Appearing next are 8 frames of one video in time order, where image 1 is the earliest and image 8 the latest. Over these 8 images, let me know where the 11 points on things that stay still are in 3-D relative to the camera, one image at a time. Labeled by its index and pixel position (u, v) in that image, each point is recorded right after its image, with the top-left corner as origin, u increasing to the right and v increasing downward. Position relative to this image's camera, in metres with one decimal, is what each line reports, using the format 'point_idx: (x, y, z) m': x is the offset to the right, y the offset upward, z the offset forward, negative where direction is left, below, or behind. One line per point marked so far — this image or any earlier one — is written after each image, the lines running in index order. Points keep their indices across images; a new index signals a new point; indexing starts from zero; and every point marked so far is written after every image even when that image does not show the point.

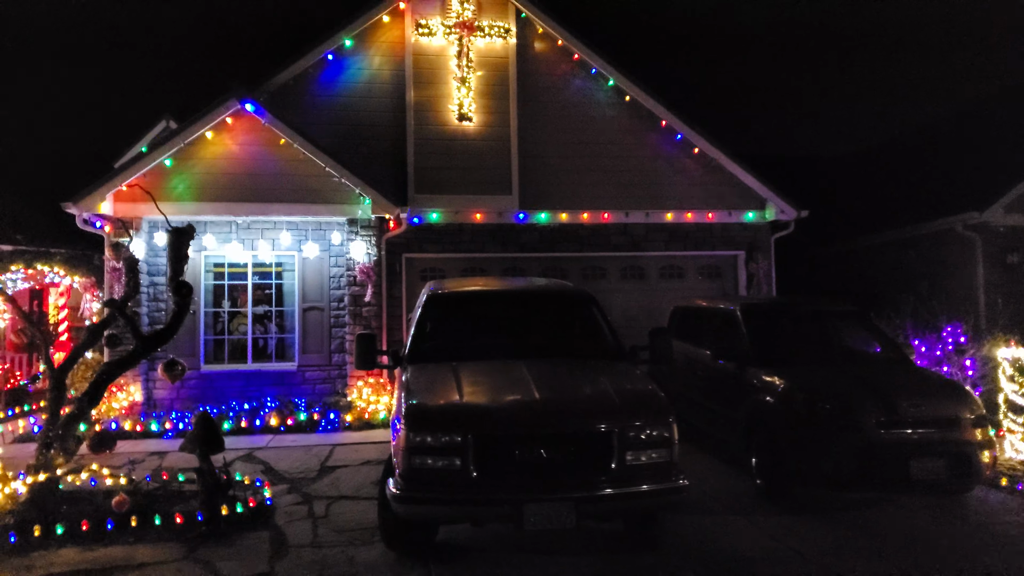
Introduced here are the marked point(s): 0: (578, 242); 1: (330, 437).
0: (+1.0, +0.7, +11.1) m
1: (-2.2, -1.7, +8.9) m
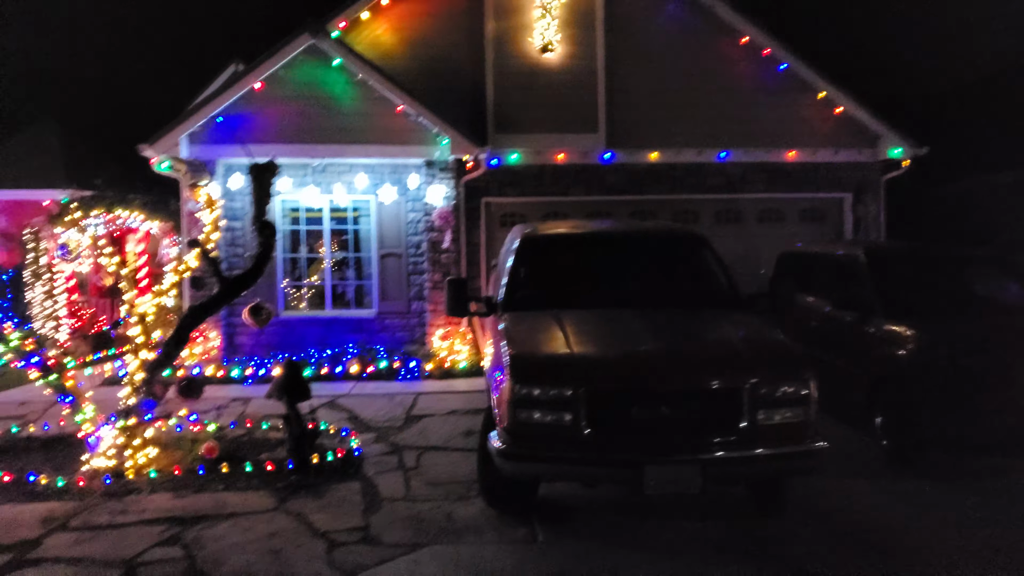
0: (+2.2, +1.4, +10.4) m
1: (-1.2, -1.1, +8.7) m
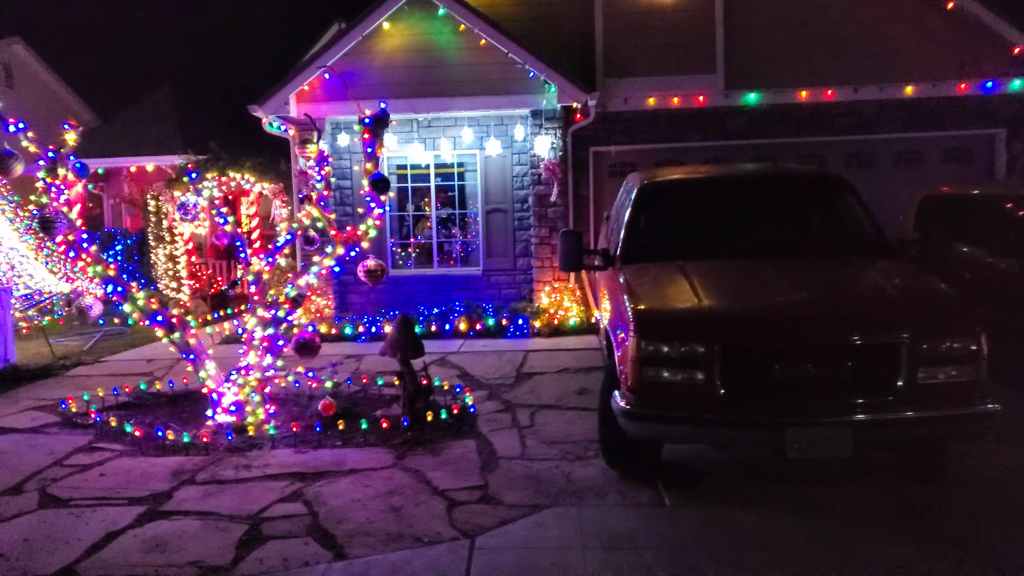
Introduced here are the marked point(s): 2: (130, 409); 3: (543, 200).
0: (+3.6, +2.0, +9.7) m
1: (+0.1, -0.6, +8.5) m
2: (-3.2, -1.0, +6.4) m
3: (+0.4, +1.1, +9.5) m
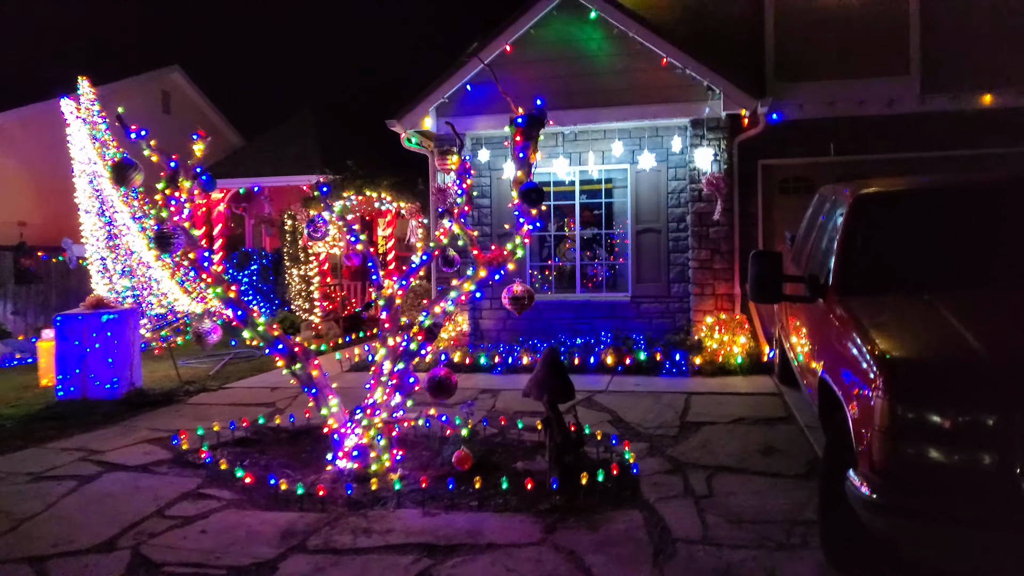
0: (+5.3, +1.7, +8.0) m
1: (+1.6, -0.9, +7.4) m
2: (-2.0, -1.2, +5.8) m
3: (+2.1, +0.8, +8.3) m
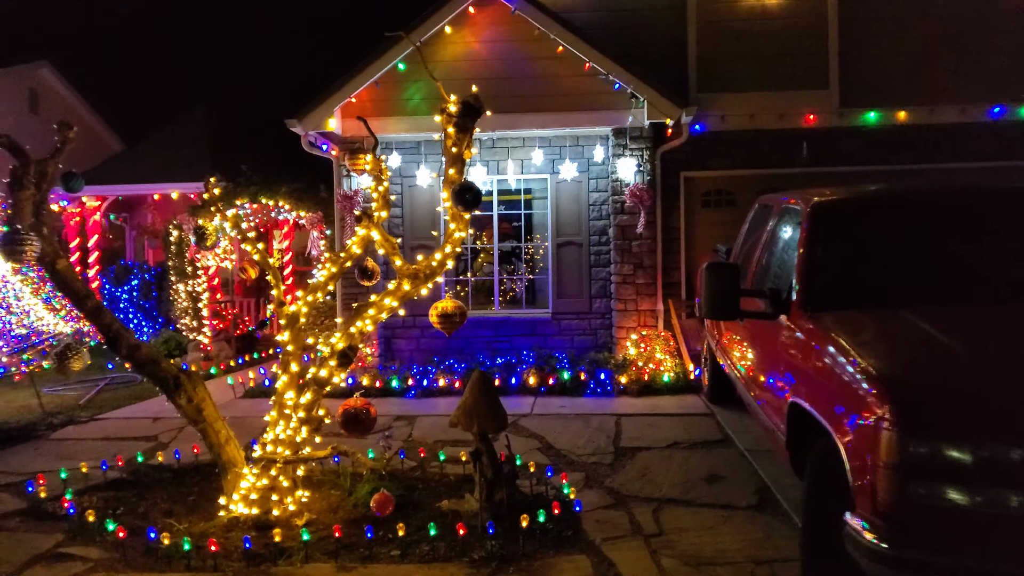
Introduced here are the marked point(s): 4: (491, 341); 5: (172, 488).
0: (+4.4, +1.5, +8.1) m
1: (+0.8, -1.1, +7.0) m
2: (-2.5, -1.3, +4.9) m
3: (+1.2, +0.6, +8.0) m
4: (-0.2, -0.6, +8.4) m
5: (-2.2, -1.3, +4.9) m
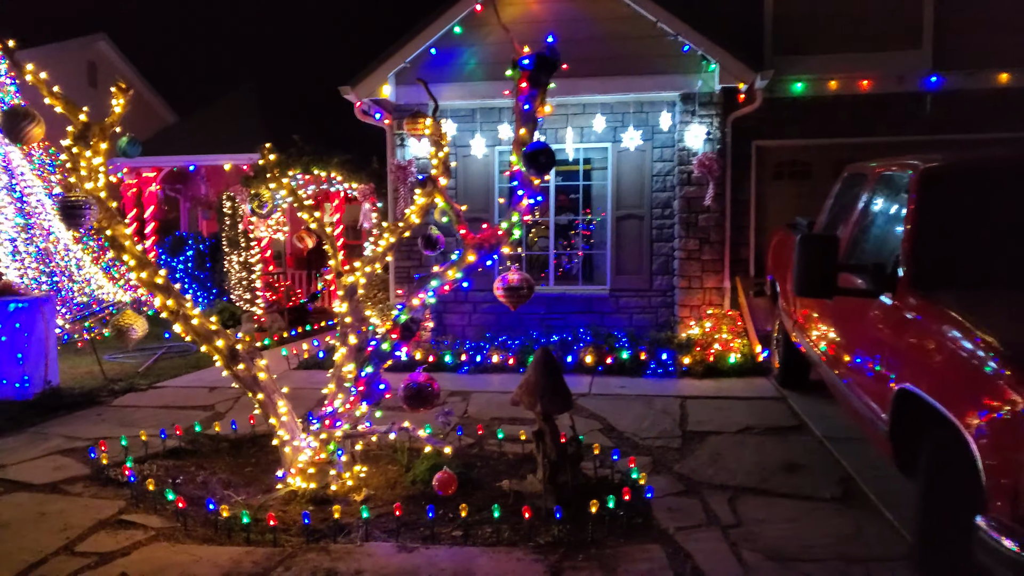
0: (+5.0, +1.7, +7.6) m
1: (+1.4, -0.8, +6.7) m
2: (-2.1, -1.1, +4.8) m
3: (+1.8, +0.8, +7.7) m
4: (+0.4, -0.3, +8.2) m
5: (-1.8, -1.1, +4.9) m
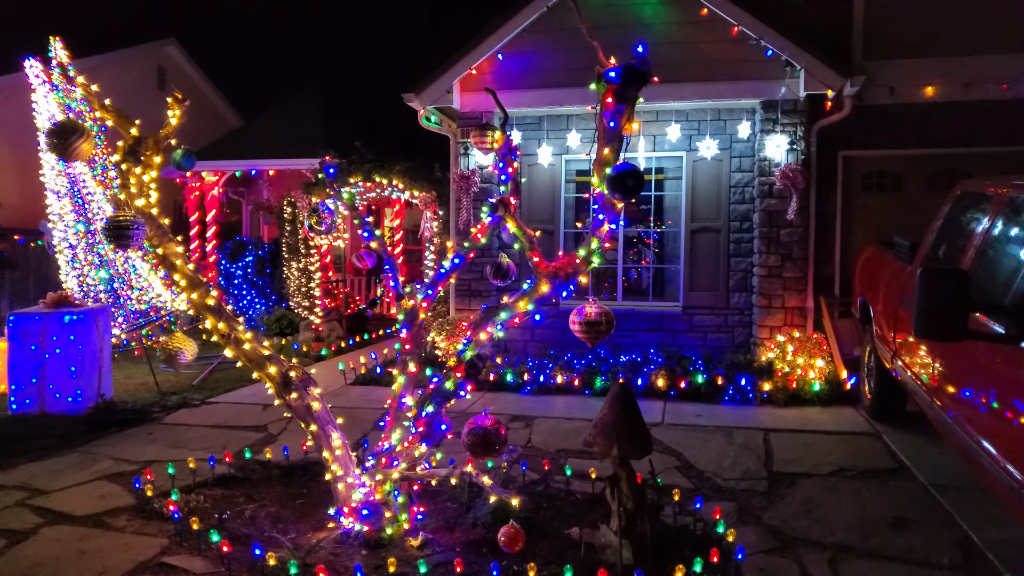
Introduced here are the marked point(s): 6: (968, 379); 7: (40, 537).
0: (+5.6, +1.4, +6.8) m
1: (+1.9, -1.0, +6.2) m
2: (-1.7, -1.2, +4.6) m
3: (+2.5, +0.7, +7.1) m
4: (+1.0, -0.5, +7.7) m
5: (-1.4, -1.2, +4.6) m
6: (+2.2, -0.4, +3.7) m
7: (-2.4, -1.3, +3.9) m
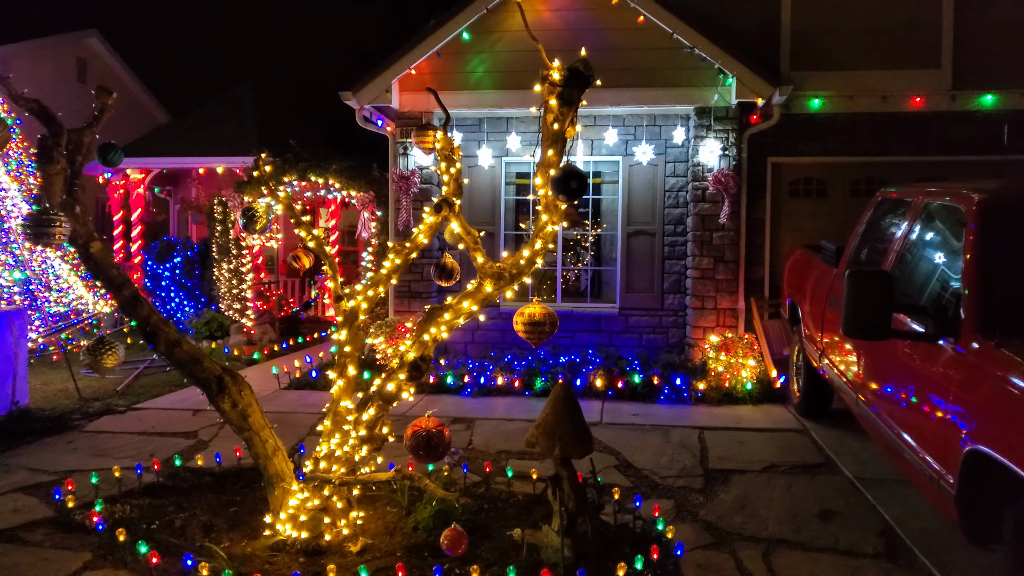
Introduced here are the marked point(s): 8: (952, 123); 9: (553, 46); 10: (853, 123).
0: (+5.1, +1.4, +7.2) m
1: (+1.4, -1.0, +6.3) m
2: (-2.1, -1.2, +4.4) m
3: (+1.9, +0.6, +7.3) m
4: (+0.4, -0.5, +7.8) m
5: (-1.7, -1.2, +4.4) m
6: (+1.9, -0.4, +3.8) m
7: (-2.7, -1.3, +3.7) m
8: (+4.3, +1.6, +7.3) m
9: (+0.4, +2.4, +7.4) m
10: (+3.3, +1.6, +7.4) m
